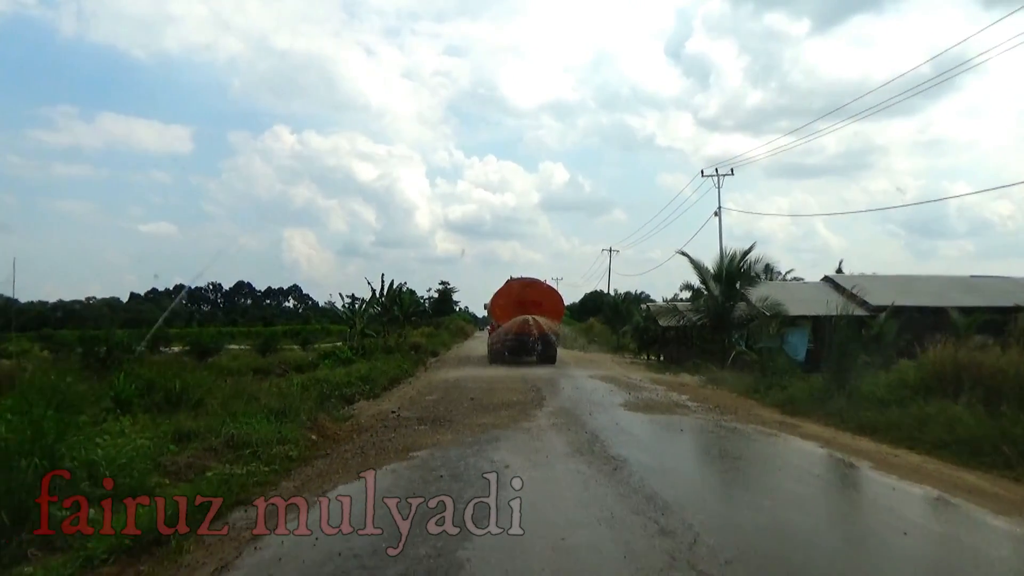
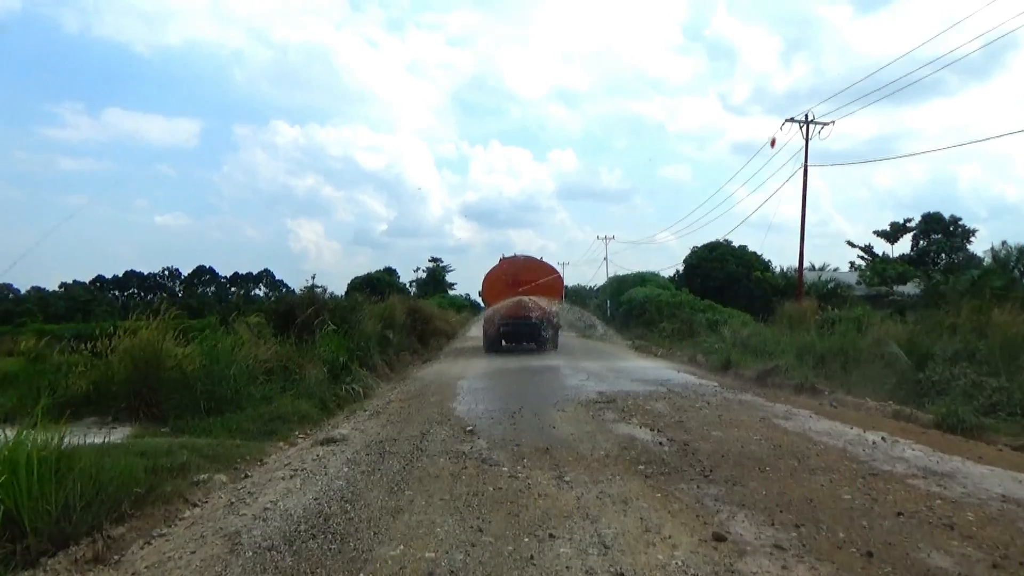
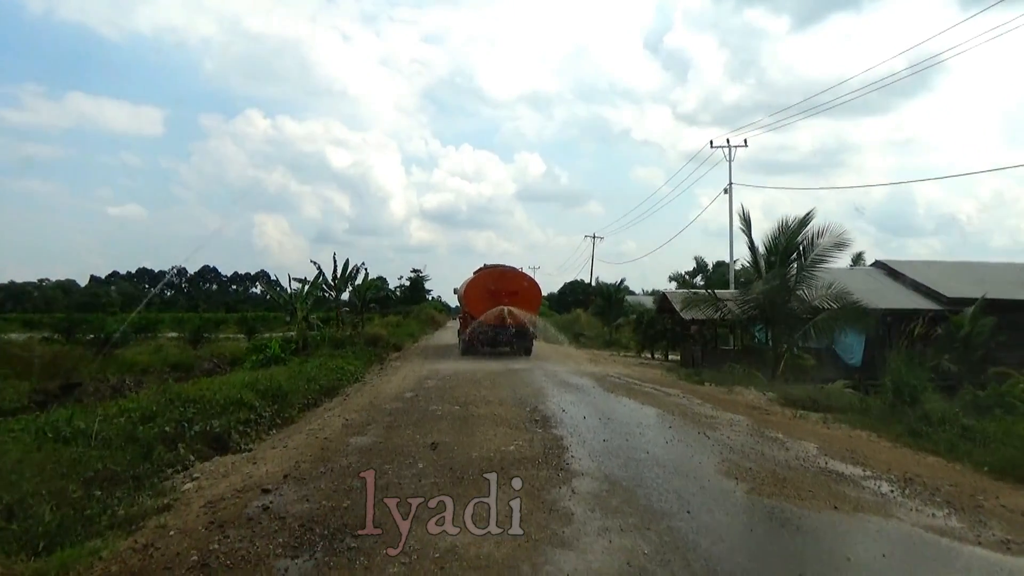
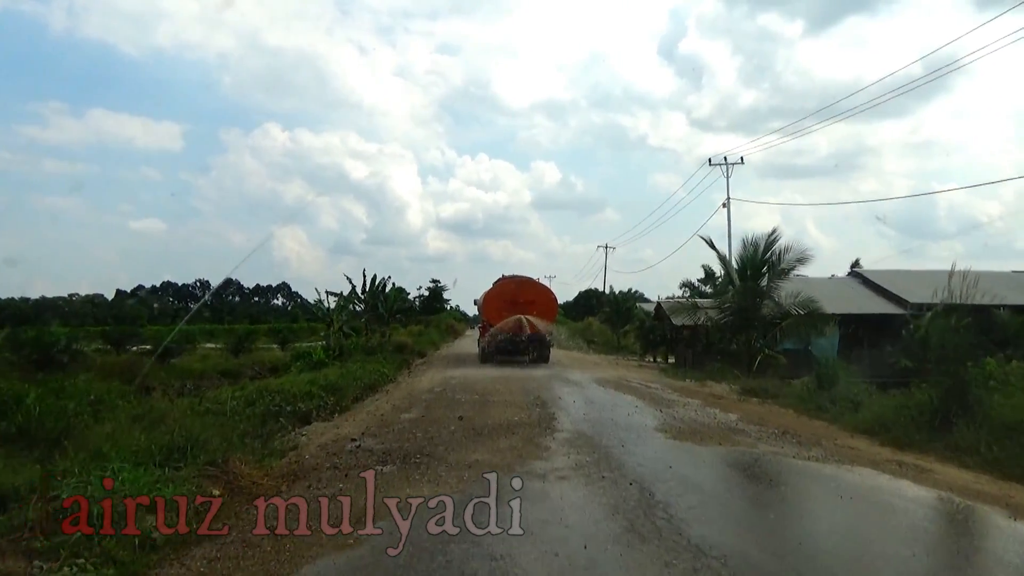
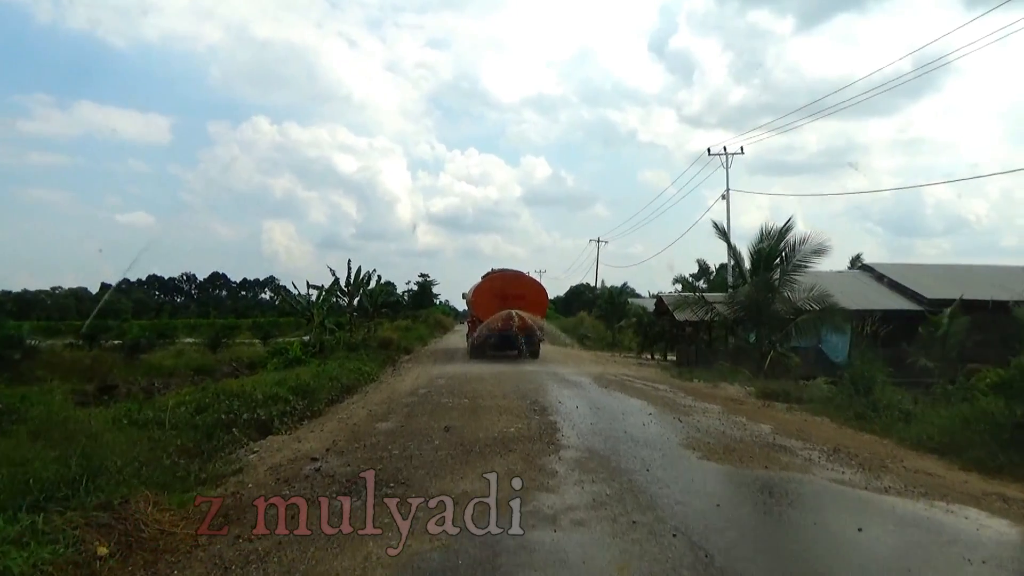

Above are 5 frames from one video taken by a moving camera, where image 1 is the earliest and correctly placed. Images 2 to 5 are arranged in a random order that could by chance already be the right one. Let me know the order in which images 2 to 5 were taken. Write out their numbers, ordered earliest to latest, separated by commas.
4, 5, 3, 2
